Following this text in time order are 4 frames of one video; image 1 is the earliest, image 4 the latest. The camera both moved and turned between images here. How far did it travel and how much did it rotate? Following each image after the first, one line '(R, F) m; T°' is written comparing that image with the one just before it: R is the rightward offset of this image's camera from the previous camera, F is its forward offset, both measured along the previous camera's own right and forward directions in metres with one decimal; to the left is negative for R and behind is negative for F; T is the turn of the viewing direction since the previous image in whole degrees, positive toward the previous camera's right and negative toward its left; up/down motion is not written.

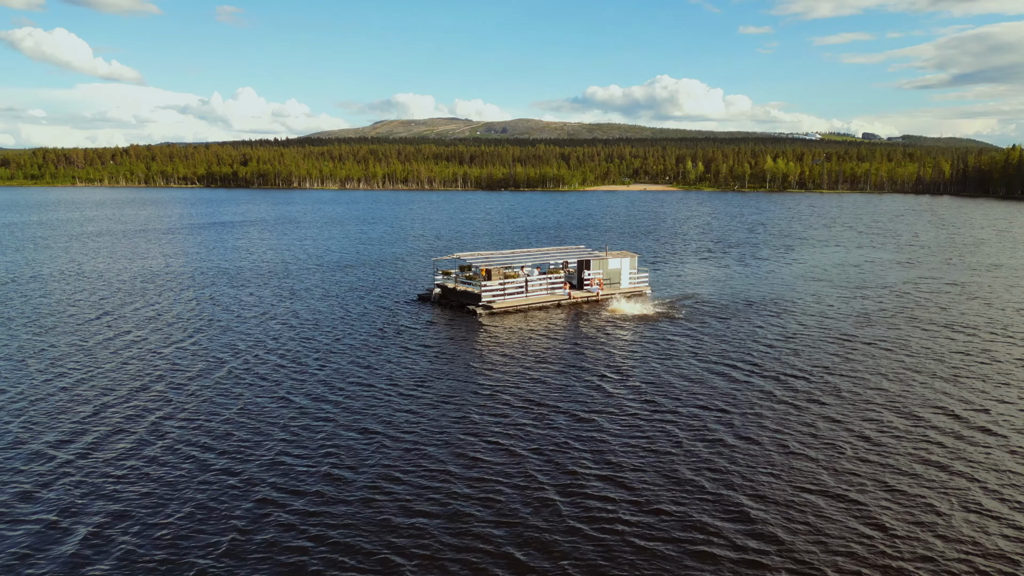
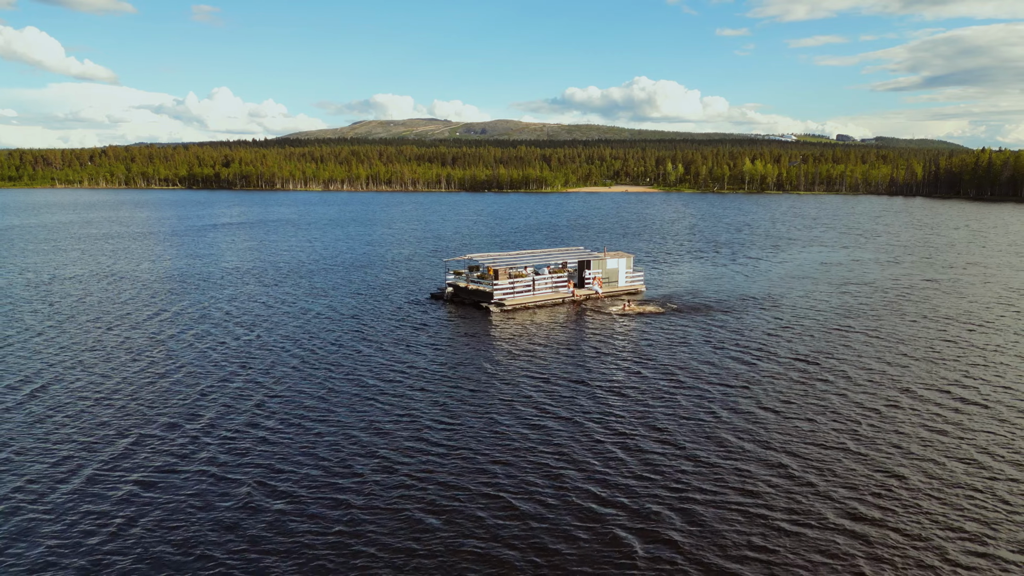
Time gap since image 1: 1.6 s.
(-1.7, -1.6) m; +2°
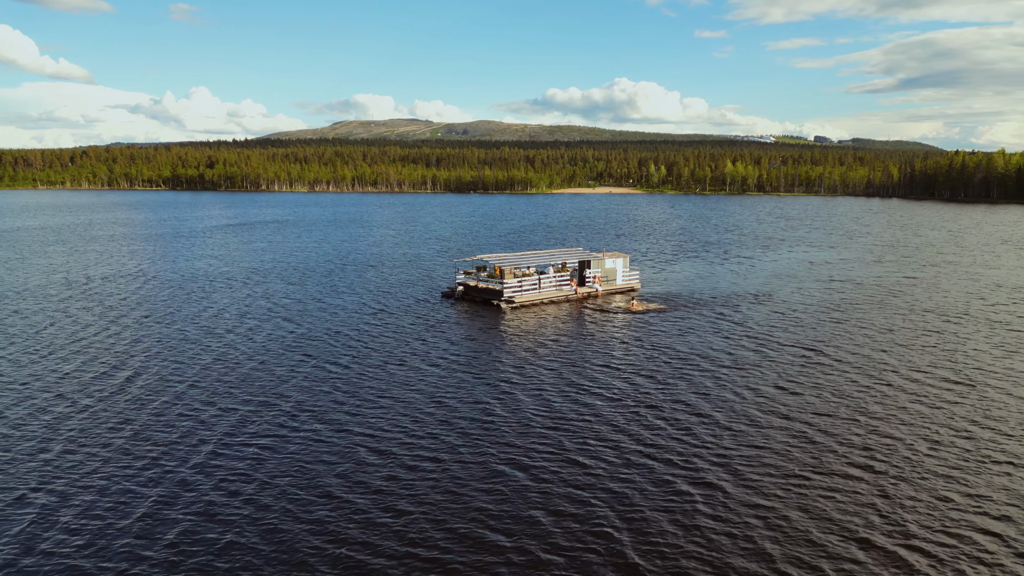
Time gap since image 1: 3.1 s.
(-1.6, -1.6) m; +1°
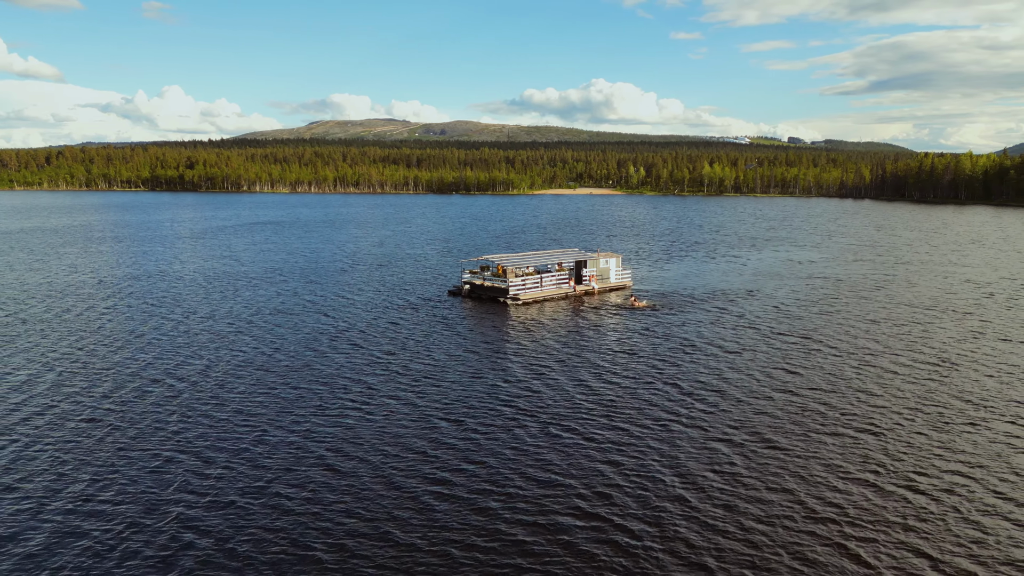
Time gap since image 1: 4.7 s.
(-1.6, -2.1) m; +2°
